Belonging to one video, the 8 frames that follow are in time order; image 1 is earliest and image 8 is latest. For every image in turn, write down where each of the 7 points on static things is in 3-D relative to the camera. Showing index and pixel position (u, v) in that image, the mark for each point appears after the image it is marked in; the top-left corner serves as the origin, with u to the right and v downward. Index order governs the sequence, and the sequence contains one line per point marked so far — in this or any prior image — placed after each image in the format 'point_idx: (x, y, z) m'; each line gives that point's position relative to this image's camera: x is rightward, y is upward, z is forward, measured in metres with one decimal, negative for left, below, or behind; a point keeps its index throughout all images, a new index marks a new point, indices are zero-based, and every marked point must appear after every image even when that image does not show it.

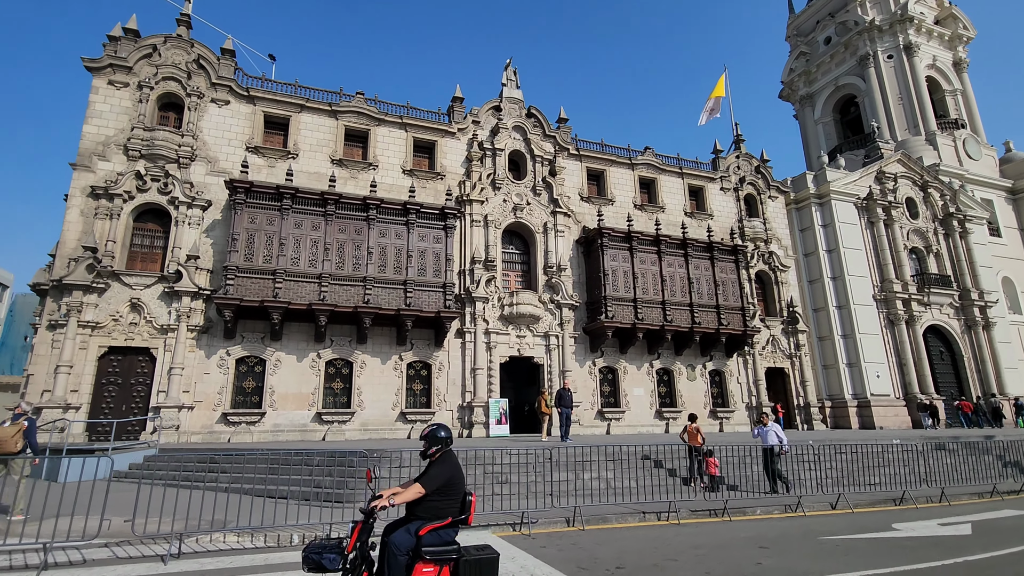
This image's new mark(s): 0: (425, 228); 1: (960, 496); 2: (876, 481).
0: (-3.3, +2.2, +19.7) m
1: (+8.2, -3.8, +9.8) m
2: (+8.0, -4.2, +11.5) m
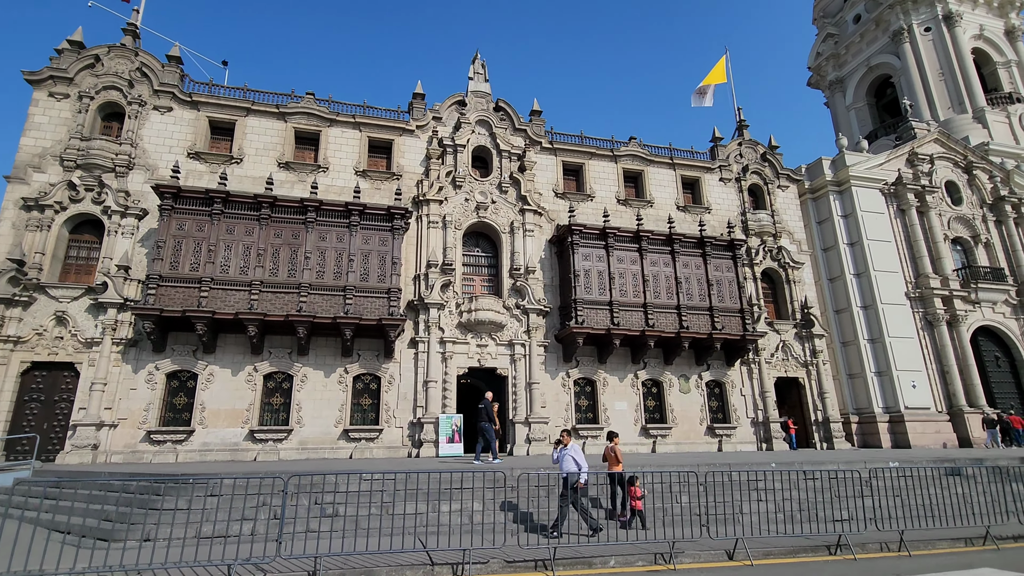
0: (-4.9, +2.0, +18.3) m
1: (+5.7, -3.4, +7.2) m
2: (+5.6, -3.9, +8.9) m
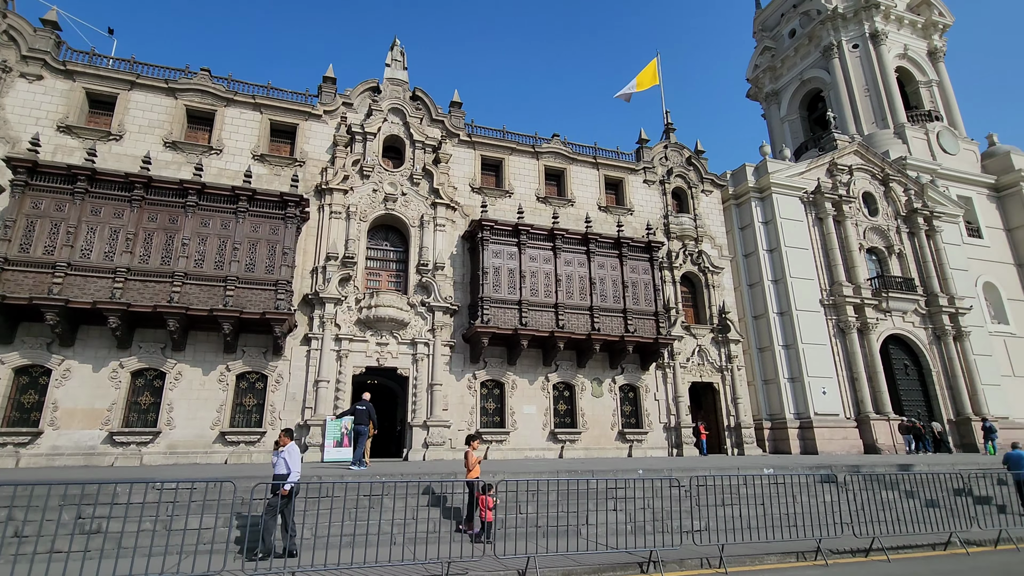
0: (-8.1, +2.3, +17.0) m
1: (+3.1, -3.3, +6.6) m
2: (+2.9, -3.8, +8.3) m
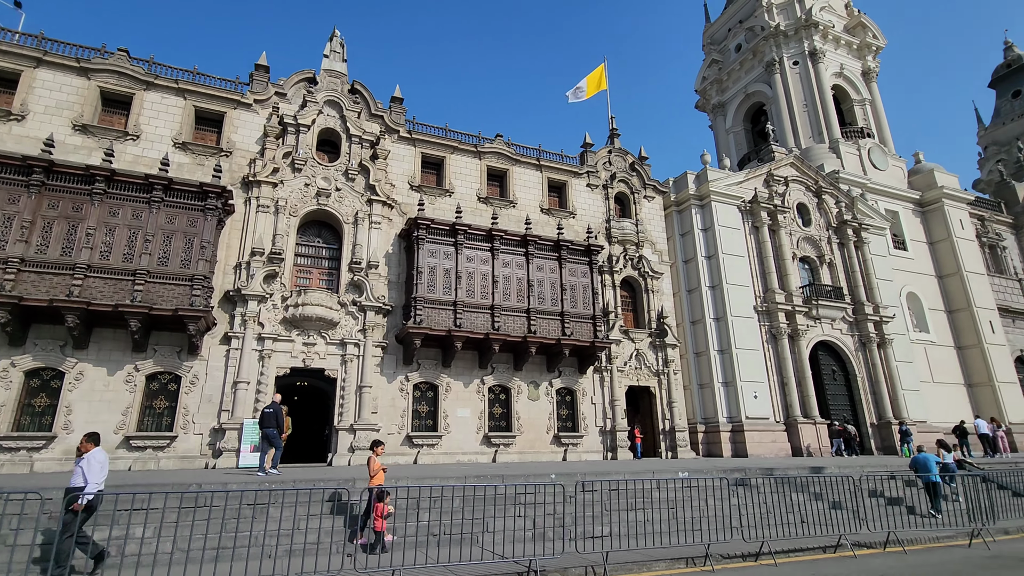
0: (-10.1, +2.4, +16.1) m
1: (+1.7, -3.3, +6.5) m
2: (+1.4, -3.8, +8.2) m
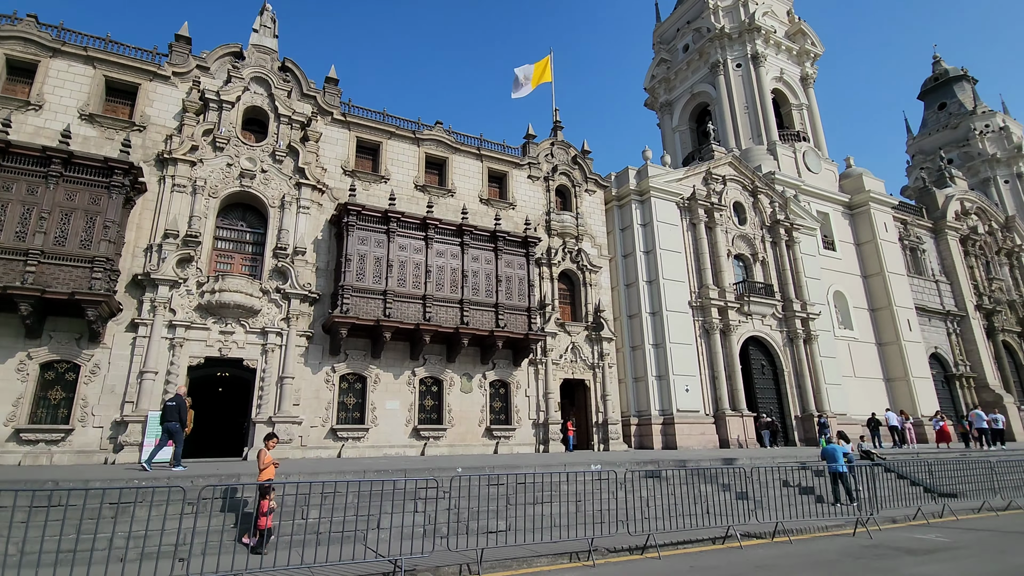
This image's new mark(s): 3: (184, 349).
0: (-12.2, +2.9, +14.9) m
1: (+0.3, -3.2, +6.3) m
2: (-0.2, -3.6, +8.0) m
3: (-9.8, -1.8, +15.9) m
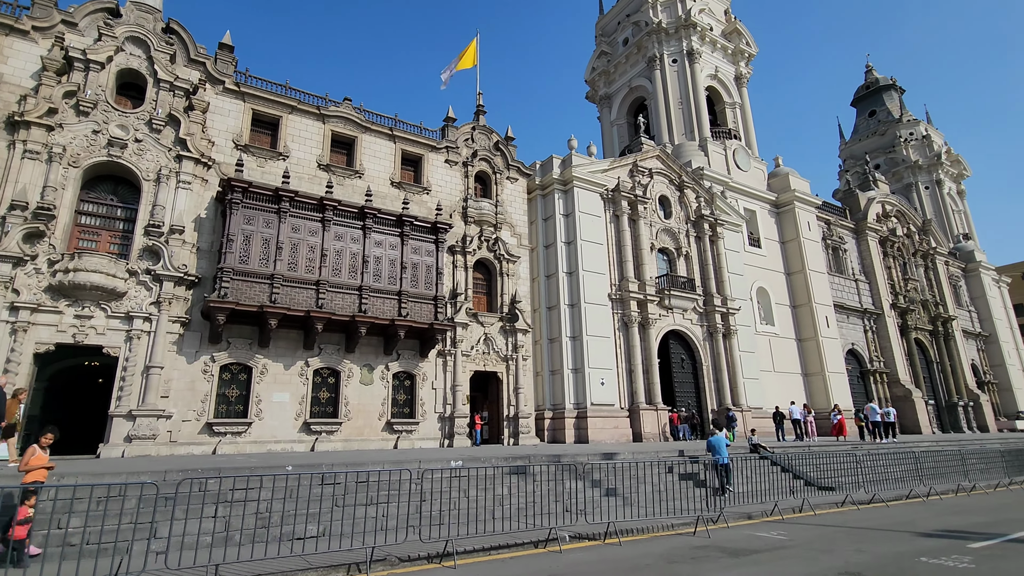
0: (-15.1, +3.5, +13.0) m
1: (-2.2, -2.9, +5.5) m
2: (-2.8, -3.3, +7.1) m
3: (-12.9, -1.2, +14.3) m
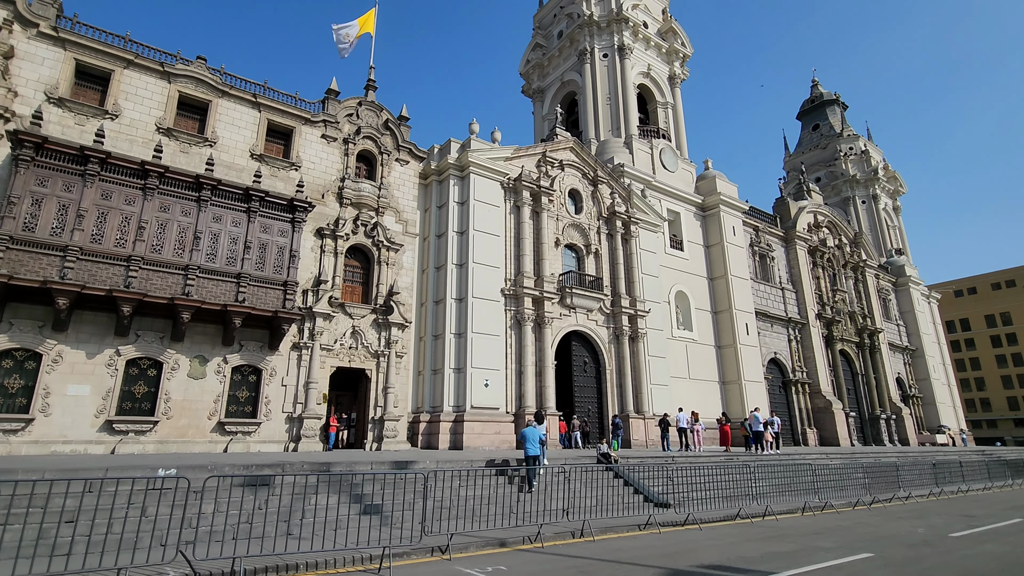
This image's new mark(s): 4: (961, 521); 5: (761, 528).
0: (-19.2, +4.5, +10.2) m
1: (-6.1, -2.3, +3.4) m
2: (-6.8, -2.6, +4.9) m
3: (-17.2, -0.3, +11.6) m
4: (+8.7, -4.5, +10.3) m
5: (+4.3, -4.1, +9.1) m
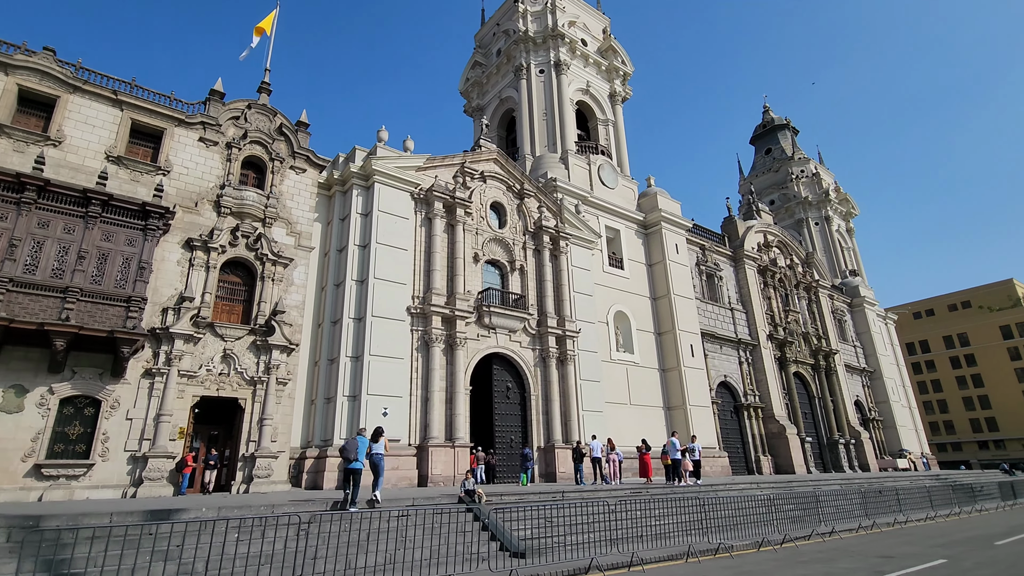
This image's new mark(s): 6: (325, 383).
0: (-22.4, +4.3, +7.7) m
1: (-8.9, -1.9, +0.9) m
2: (-9.7, -2.3, +2.5) m
3: (-20.4, -0.6, +8.8) m
4: (+5.6, -4.4, +8.4) m
5: (+1.3, -3.9, +7.0) m
6: (-6.8, -3.4, +19.1) m
